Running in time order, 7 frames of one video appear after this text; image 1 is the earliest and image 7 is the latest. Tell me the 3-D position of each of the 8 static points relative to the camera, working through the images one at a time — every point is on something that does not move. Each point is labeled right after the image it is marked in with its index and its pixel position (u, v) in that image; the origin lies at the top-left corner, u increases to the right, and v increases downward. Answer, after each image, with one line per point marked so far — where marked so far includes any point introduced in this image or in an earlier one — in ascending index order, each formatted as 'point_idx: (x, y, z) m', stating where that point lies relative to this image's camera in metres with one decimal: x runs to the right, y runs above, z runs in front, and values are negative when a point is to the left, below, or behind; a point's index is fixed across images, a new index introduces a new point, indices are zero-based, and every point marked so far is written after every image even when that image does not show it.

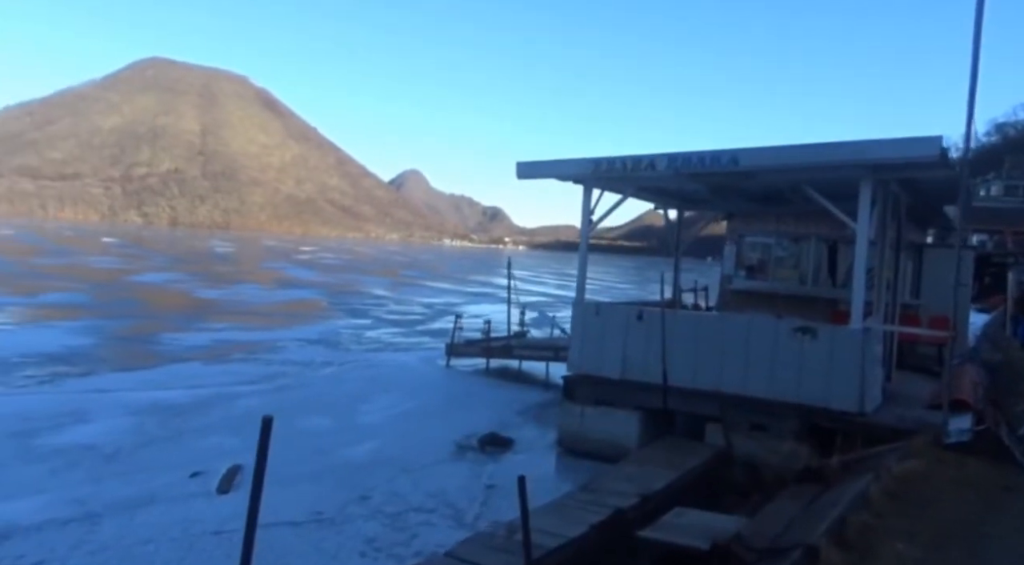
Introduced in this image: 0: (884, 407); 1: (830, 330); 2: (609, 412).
0: (+4.7, -1.6, +9.8) m
1: (+3.7, -0.5, +8.8) m
2: (+1.3, -1.7, +9.9) m
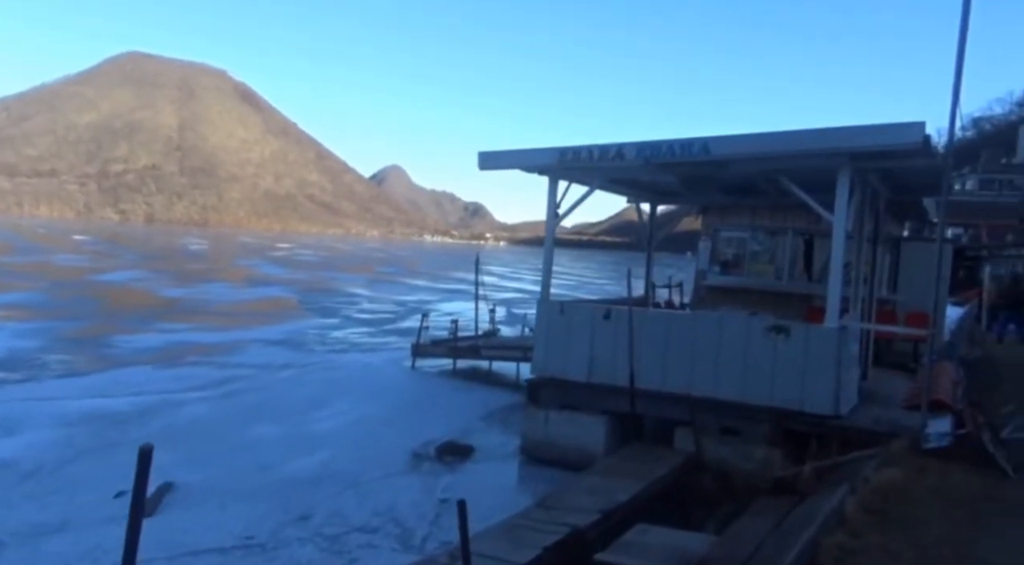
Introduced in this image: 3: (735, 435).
0: (+4.3, -1.5, +9.4) m
1: (+3.2, -0.5, +8.4) m
2: (+0.8, -1.7, +9.4) m
3: (+2.6, -1.8, +8.8) m
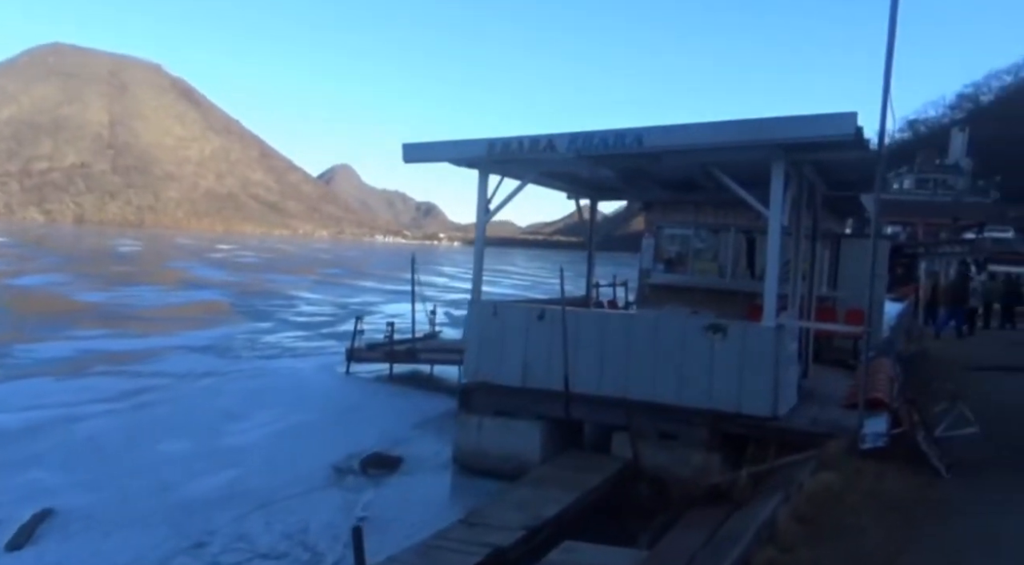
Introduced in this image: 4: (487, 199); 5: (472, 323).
0: (+3.4, -1.5, +9.1) m
1: (+2.4, -0.5, +8.1) m
2: (-0.1, -1.6, +8.9) m
3: (+1.8, -1.7, +8.5) m
4: (-0.3, +1.0, +9.4) m
5: (-0.5, -0.5, +9.3) m
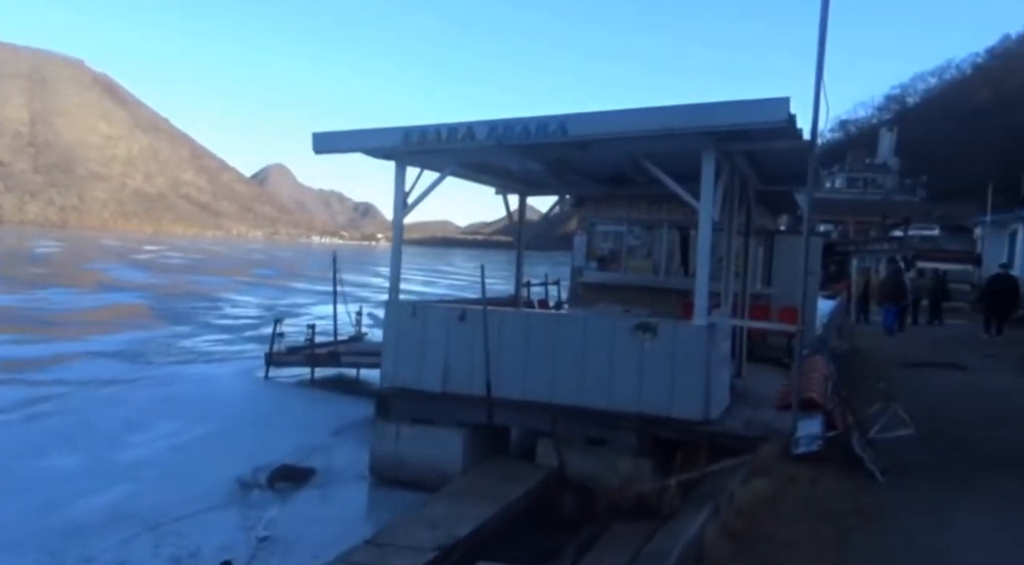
0: (+2.5, -1.5, +8.8) m
1: (+1.6, -0.4, +7.6) m
2: (-0.9, -1.6, +8.4) m
3: (+0.9, -1.7, +8.0) m
4: (-1.2, +1.0, +8.8) m
5: (-1.4, -0.5, +8.7) m
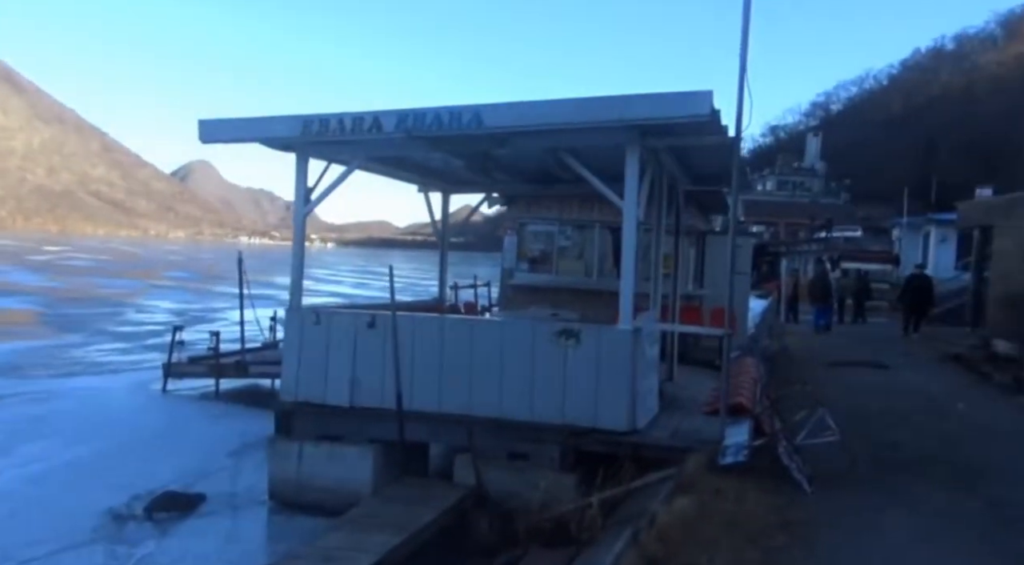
0: (+1.6, -1.5, +8.4) m
1: (+0.8, -0.5, +7.2) m
2: (-1.8, -1.7, +7.7) m
3: (+0.1, -1.7, +7.5) m
4: (-2.2, +1.0, +8.1) m
5: (-2.3, -0.5, +7.9) m
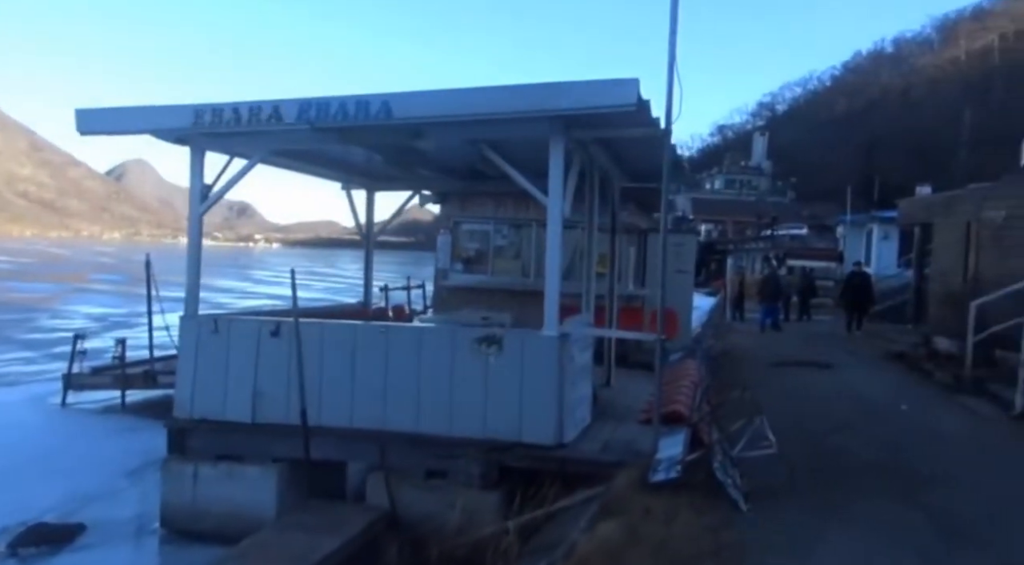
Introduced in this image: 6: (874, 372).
0: (+0.8, -1.5, +7.9) m
1: (0.0, -0.5, +6.6) m
2: (-2.5, -1.7, +7.0) m
3: (-0.6, -1.8, +6.9) m
4: (-3.0, +0.9, +7.4) m
5: (-3.1, -0.6, +7.2) m
6: (+6.5, -1.6, +13.6) m
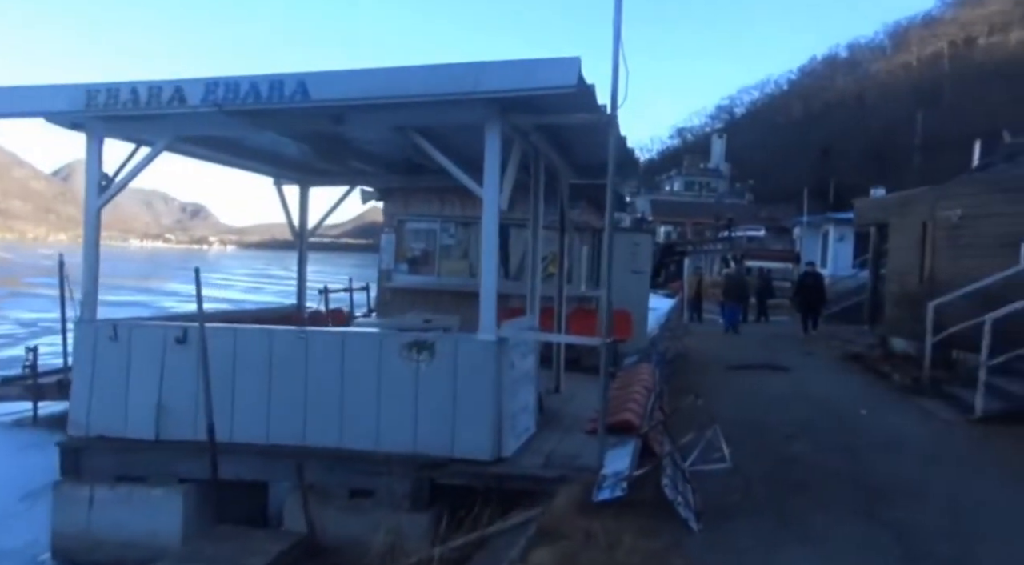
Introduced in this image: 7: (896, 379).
0: (+0.2, -1.5, +7.3) m
1: (-0.5, -0.5, +6.0) m
2: (-3.1, -1.7, +6.2) m
3: (-1.2, -1.8, +6.2) m
4: (-3.5, +0.9, +6.6) m
5: (-3.6, -0.6, +6.4) m
6: (+5.6, -1.6, +13.3) m
7: (+6.4, -1.6, +12.8) m
